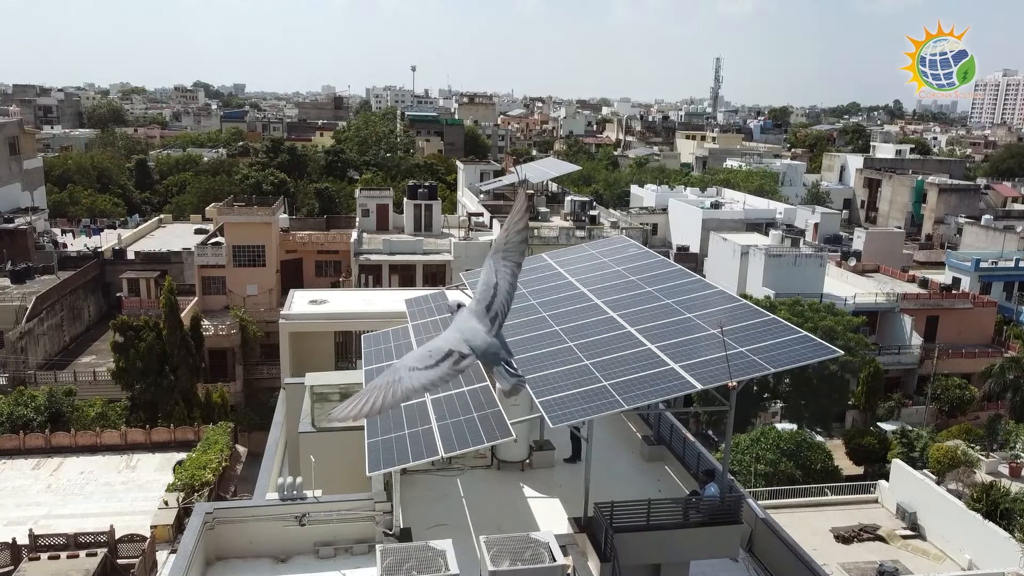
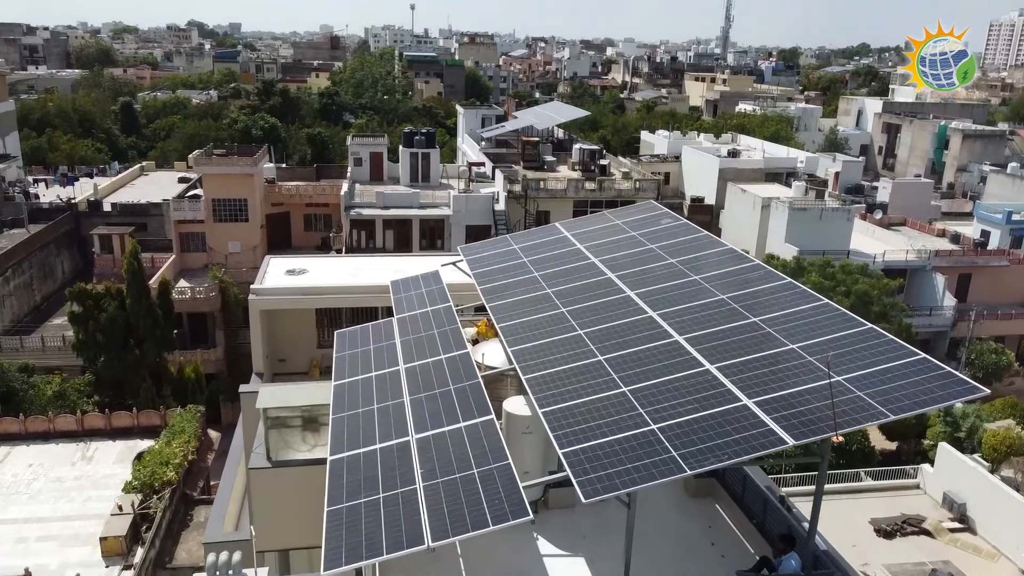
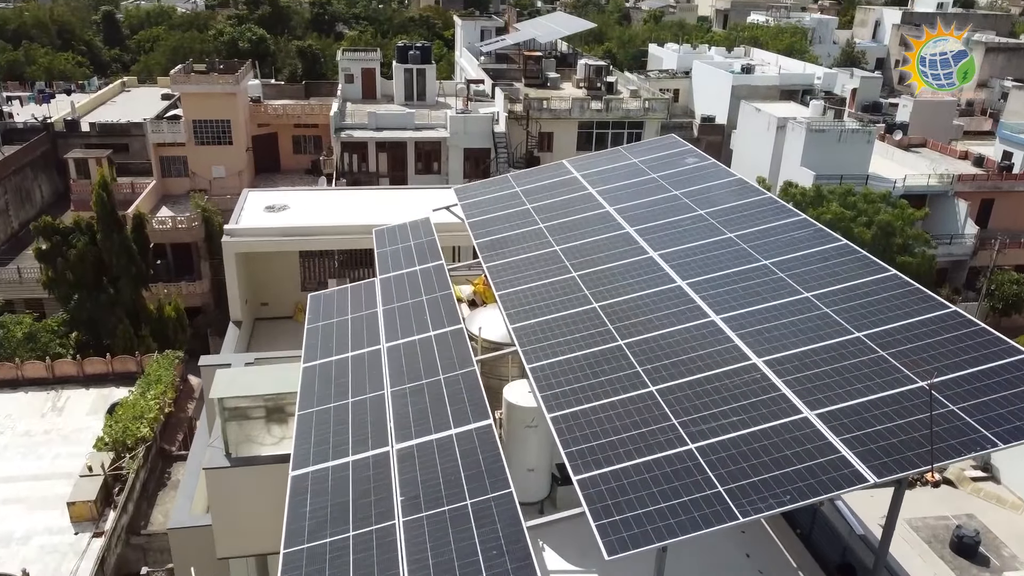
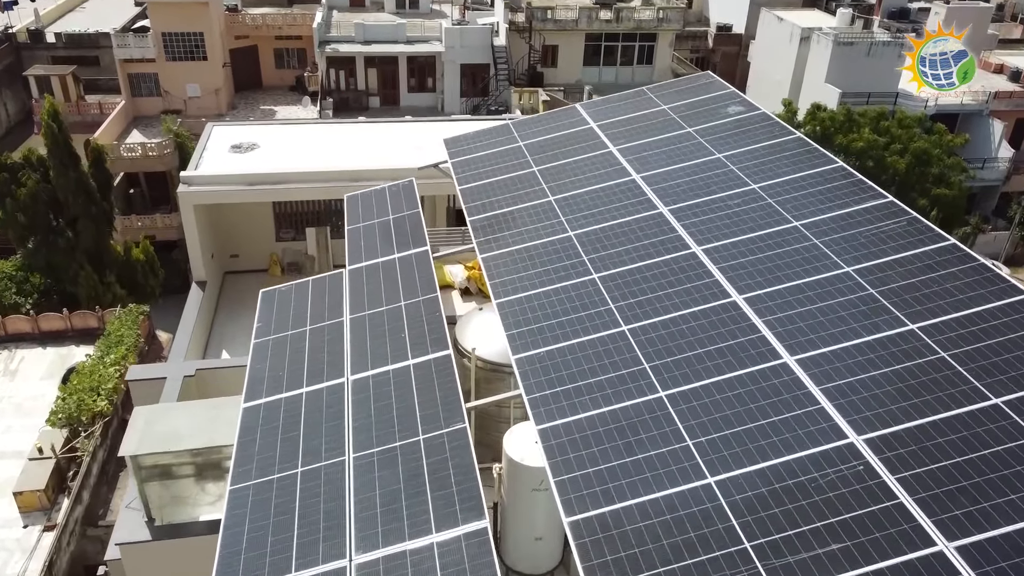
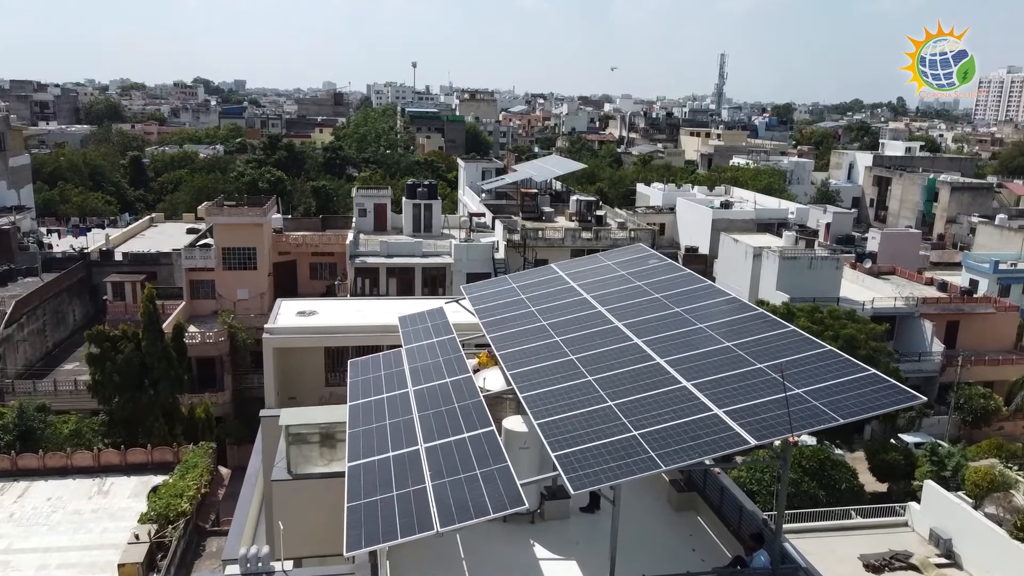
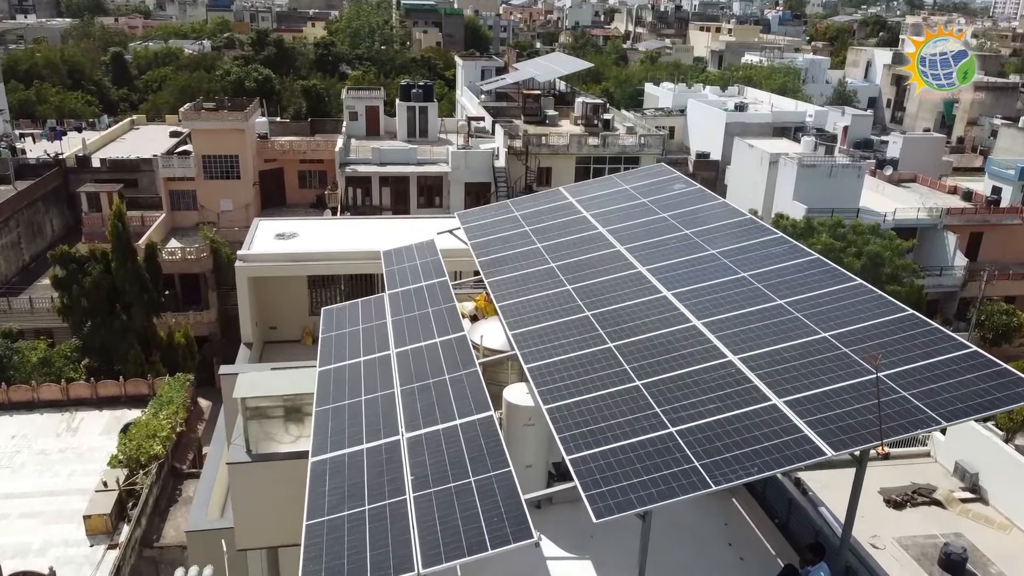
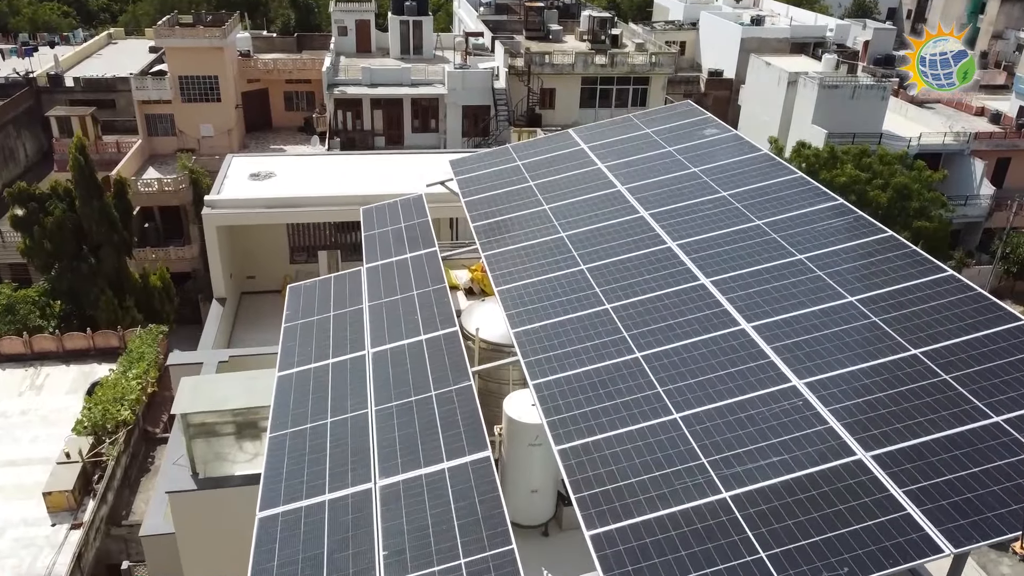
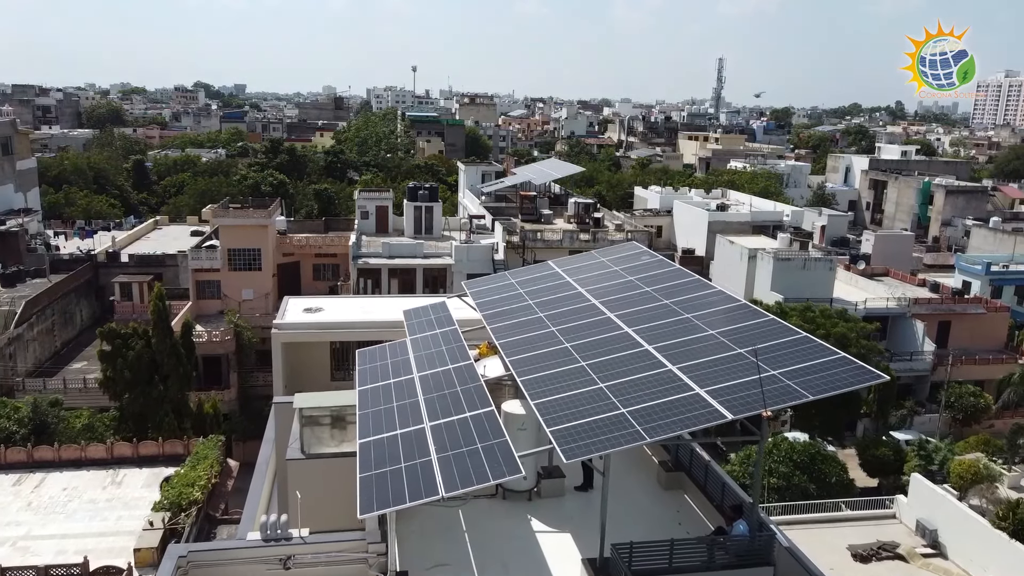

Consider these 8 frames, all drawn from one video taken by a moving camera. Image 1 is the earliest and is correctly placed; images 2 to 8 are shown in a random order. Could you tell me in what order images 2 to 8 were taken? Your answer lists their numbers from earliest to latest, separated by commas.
8, 5, 2, 6, 3, 7, 4
